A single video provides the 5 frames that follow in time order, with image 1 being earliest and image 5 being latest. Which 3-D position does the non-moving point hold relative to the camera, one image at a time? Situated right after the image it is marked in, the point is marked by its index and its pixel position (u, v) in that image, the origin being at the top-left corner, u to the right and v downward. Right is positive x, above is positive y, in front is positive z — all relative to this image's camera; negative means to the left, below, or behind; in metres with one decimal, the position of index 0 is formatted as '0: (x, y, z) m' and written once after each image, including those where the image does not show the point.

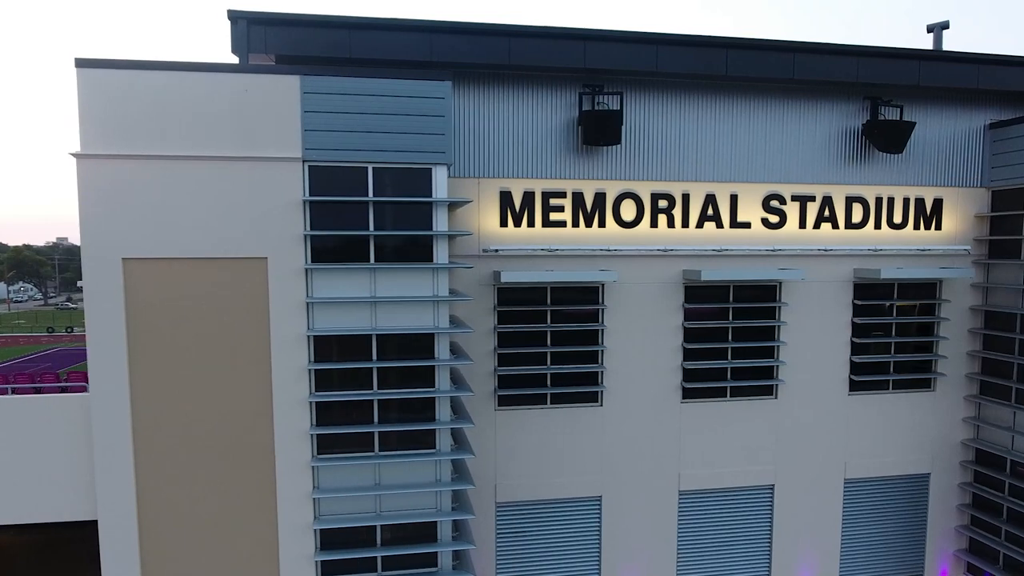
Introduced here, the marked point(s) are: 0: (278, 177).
0: (-3.1, +1.5, +8.4) m
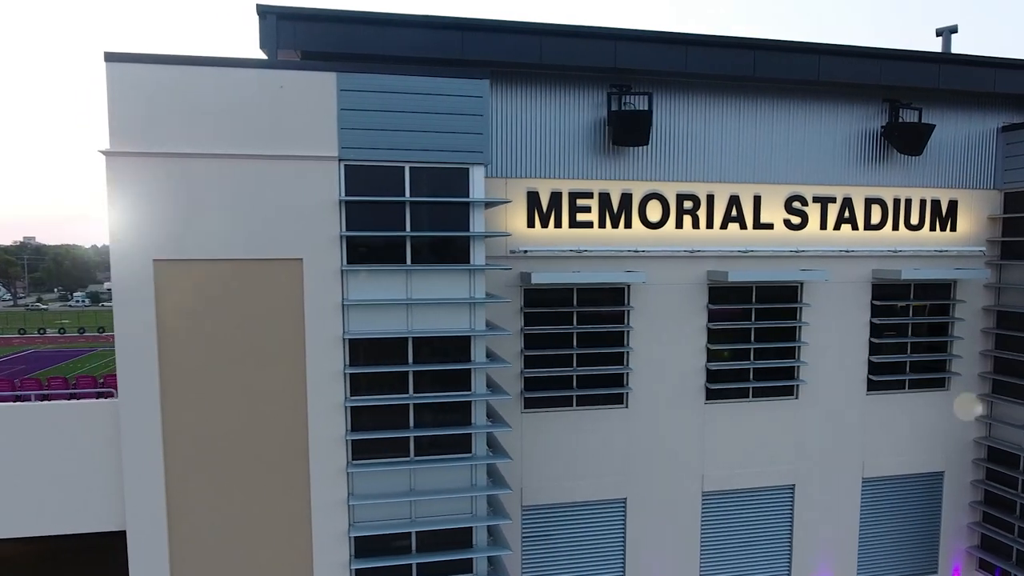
0: (-2.6, +1.4, +8.2) m
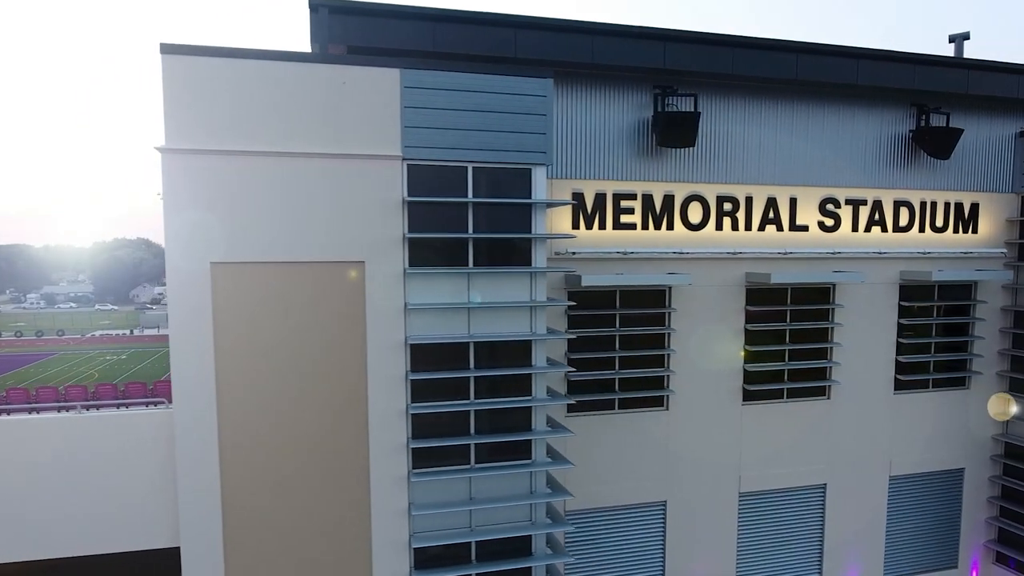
0: (-1.7, +1.4, +7.9) m
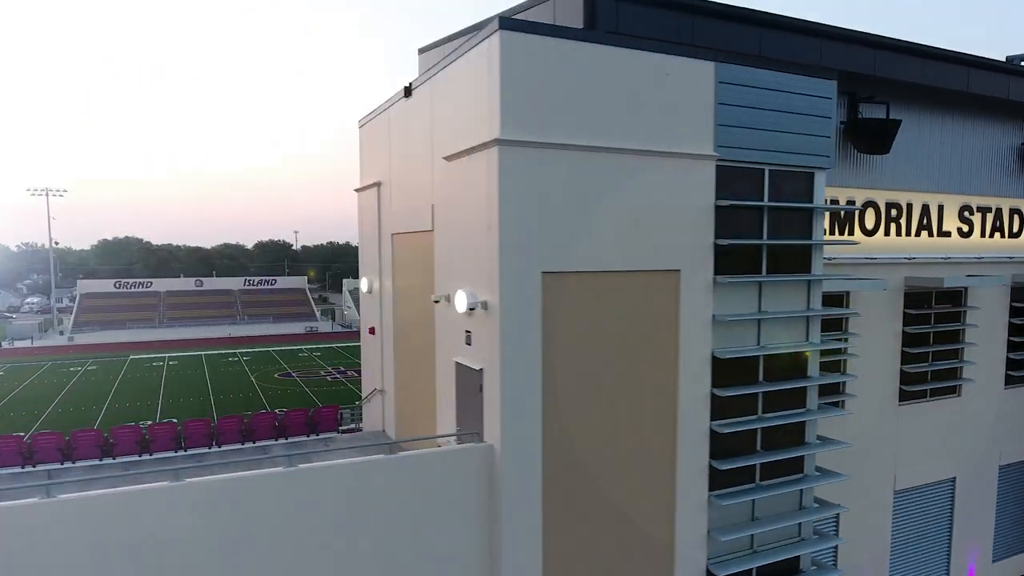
0: (+2.1, +1.3, +7.3) m
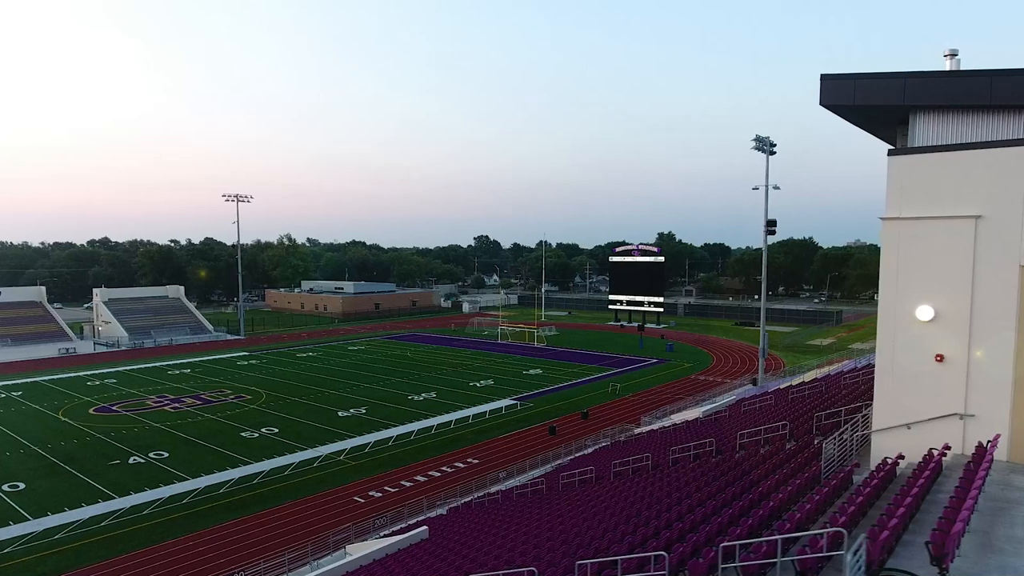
0: (+12.7, +0.9, +9.5) m
